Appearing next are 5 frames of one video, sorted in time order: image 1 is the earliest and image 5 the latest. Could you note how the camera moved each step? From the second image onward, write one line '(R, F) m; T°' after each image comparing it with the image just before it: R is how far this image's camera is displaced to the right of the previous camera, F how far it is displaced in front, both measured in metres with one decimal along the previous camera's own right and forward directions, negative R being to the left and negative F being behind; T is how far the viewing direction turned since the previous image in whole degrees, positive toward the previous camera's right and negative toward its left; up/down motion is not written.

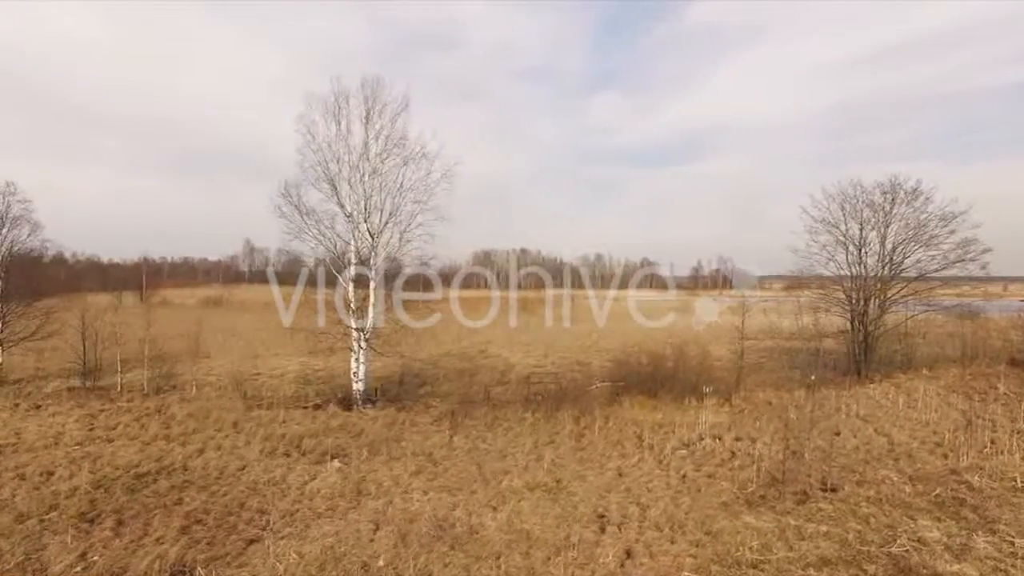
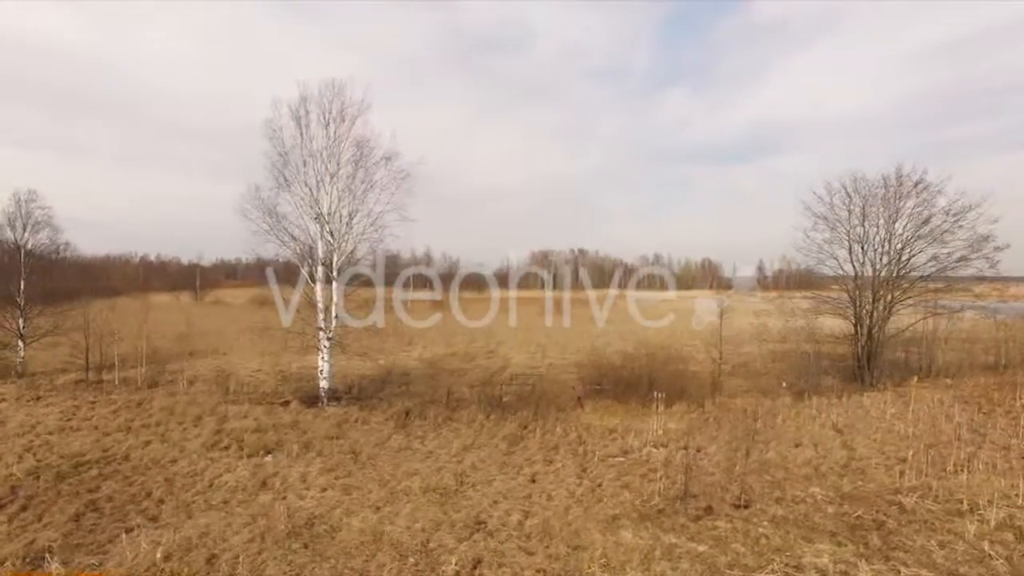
(+2.4, +0.3) m; -6°
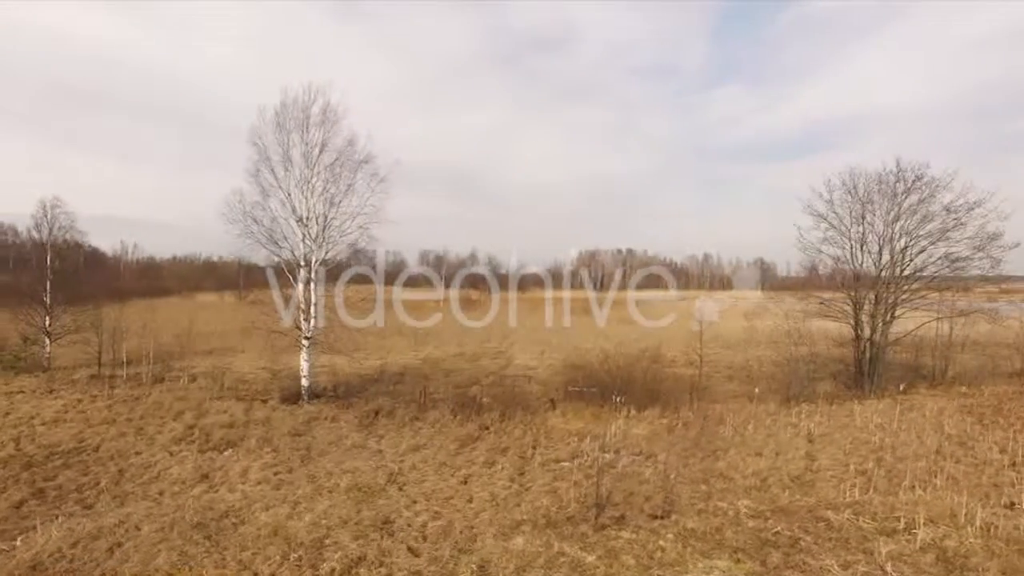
(+1.9, +0.1) m; -5°
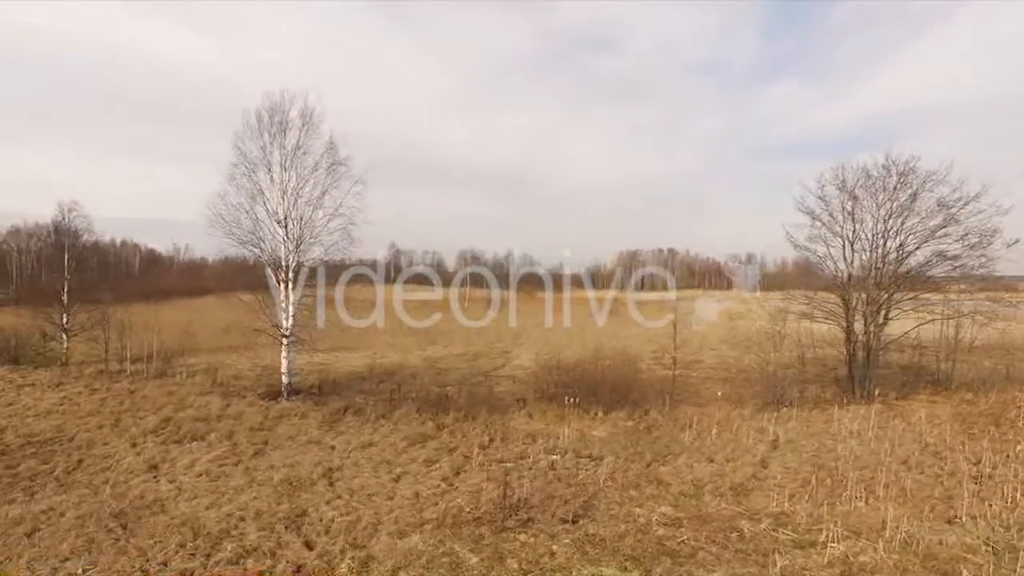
(+1.7, +0.1) m; -4°
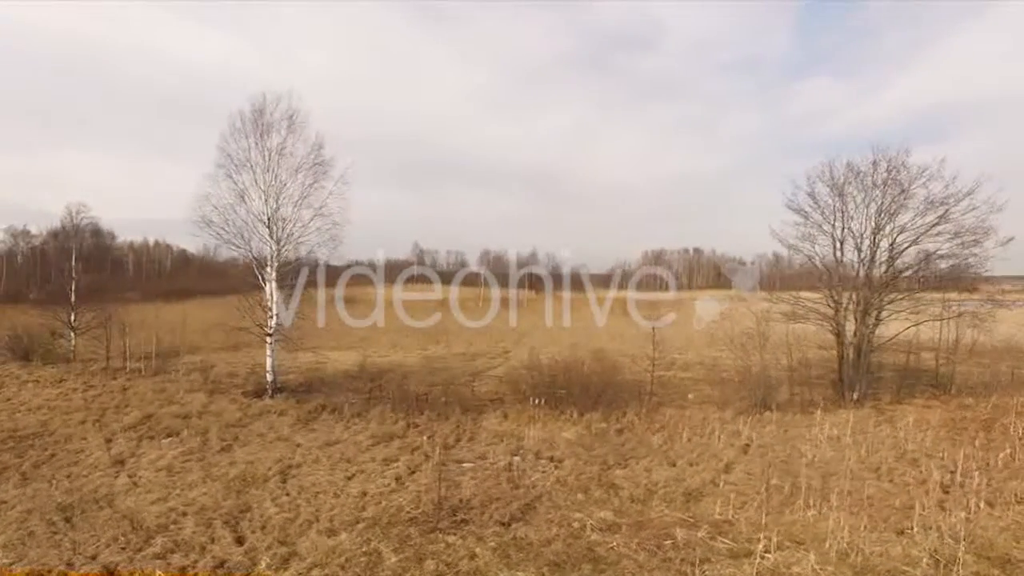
(+1.1, +0.1) m; -3°
